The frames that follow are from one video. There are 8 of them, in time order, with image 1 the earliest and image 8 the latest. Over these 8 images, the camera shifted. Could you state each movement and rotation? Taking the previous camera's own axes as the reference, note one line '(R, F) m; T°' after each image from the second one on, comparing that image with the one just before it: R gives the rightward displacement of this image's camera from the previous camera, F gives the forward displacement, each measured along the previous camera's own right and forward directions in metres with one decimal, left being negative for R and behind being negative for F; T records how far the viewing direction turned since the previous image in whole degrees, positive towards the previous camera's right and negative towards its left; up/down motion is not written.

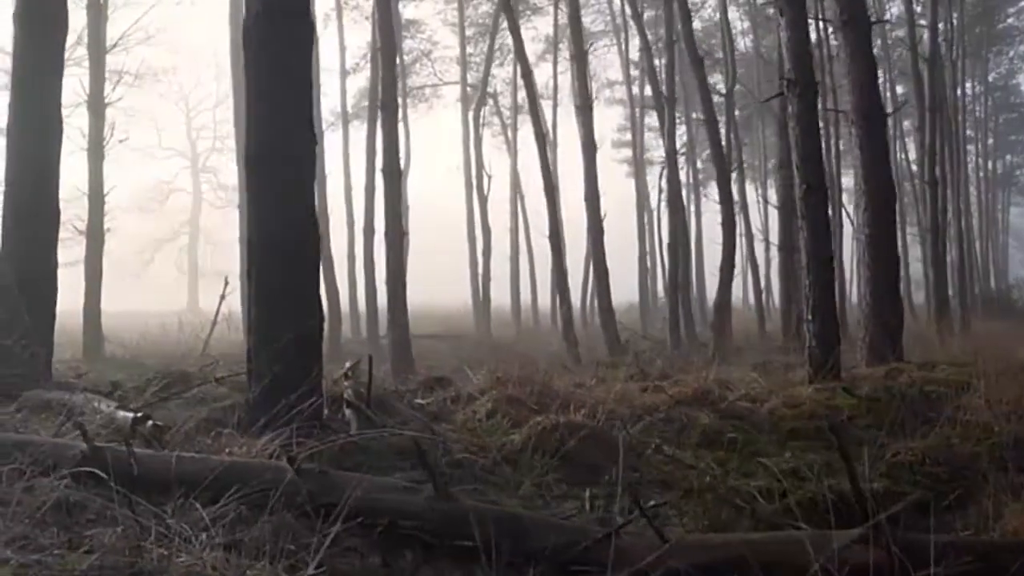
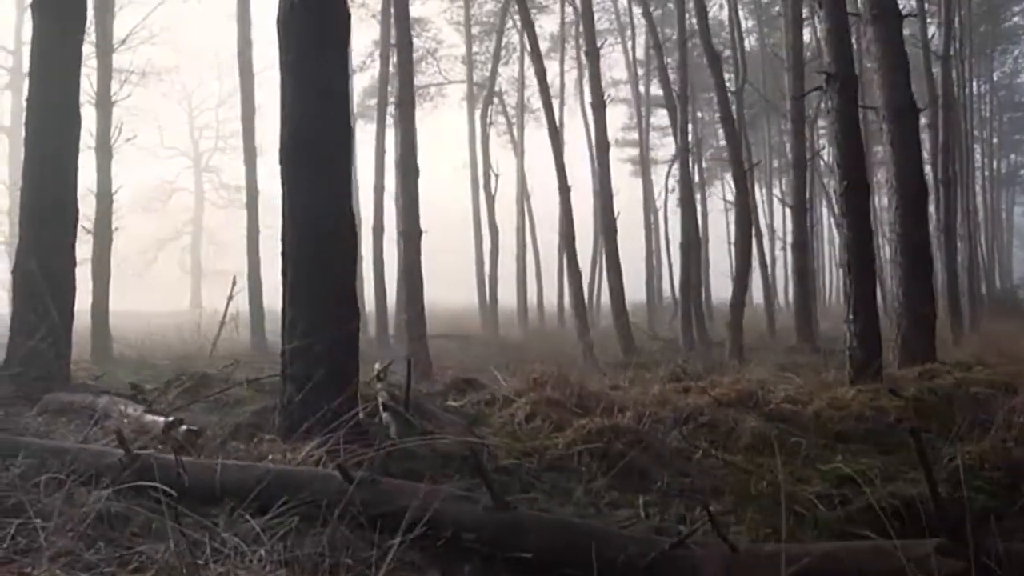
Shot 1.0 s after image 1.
(-0.3, +0.3) m; 0°
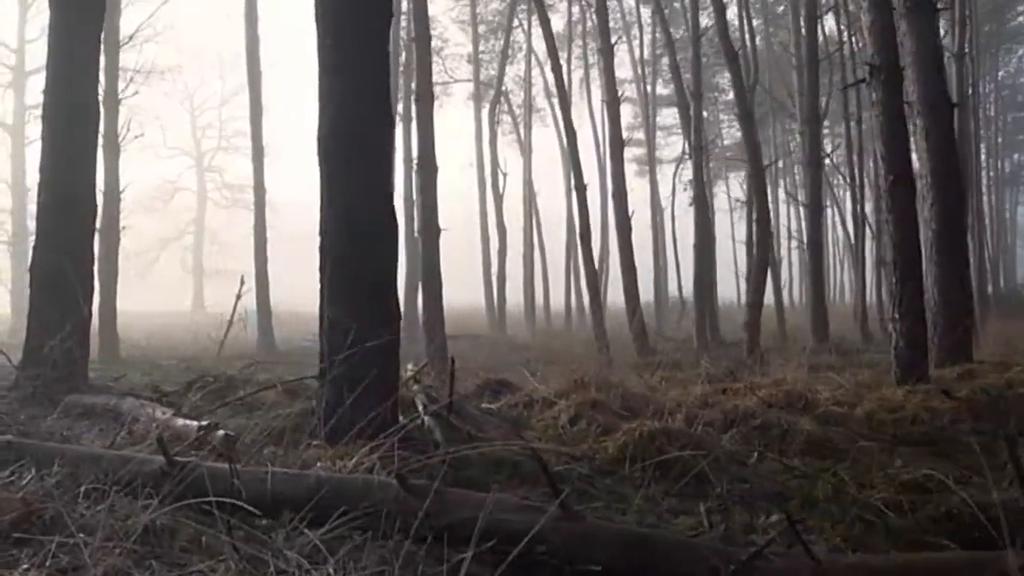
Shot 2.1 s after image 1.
(-0.3, +0.3) m; 0°
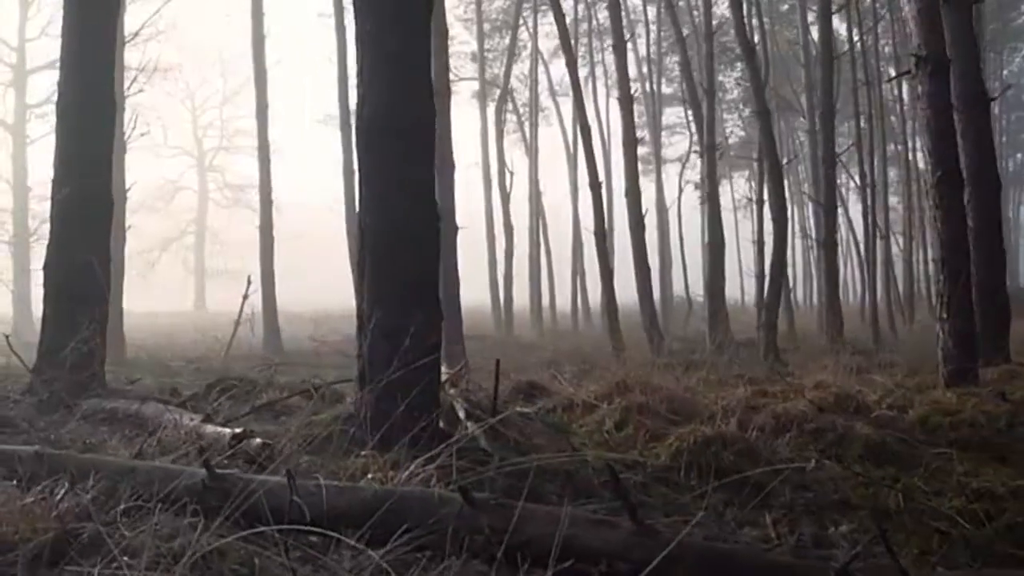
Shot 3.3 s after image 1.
(-0.3, +0.3) m; 0°
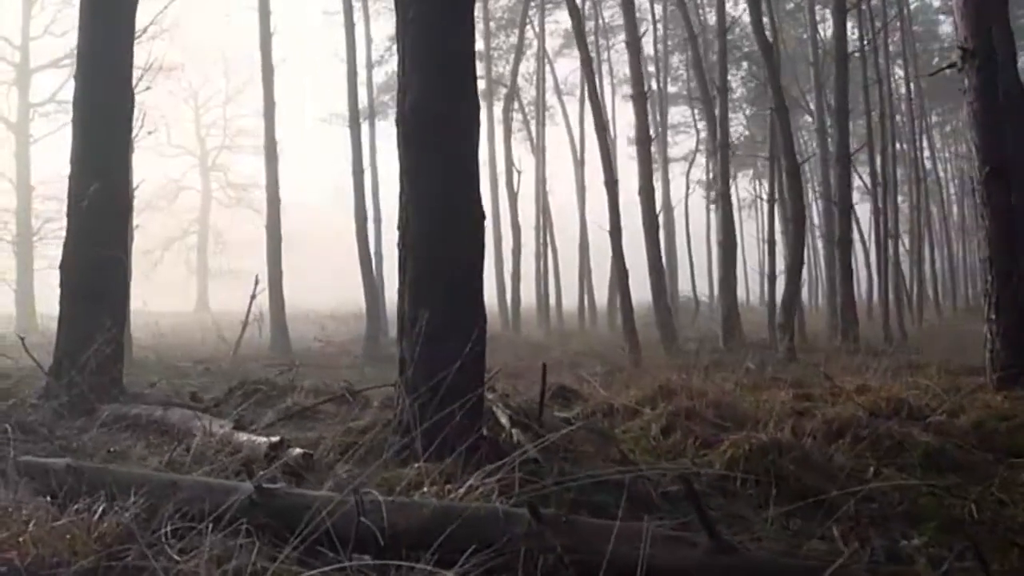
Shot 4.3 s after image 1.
(-0.3, +0.3) m; 0°
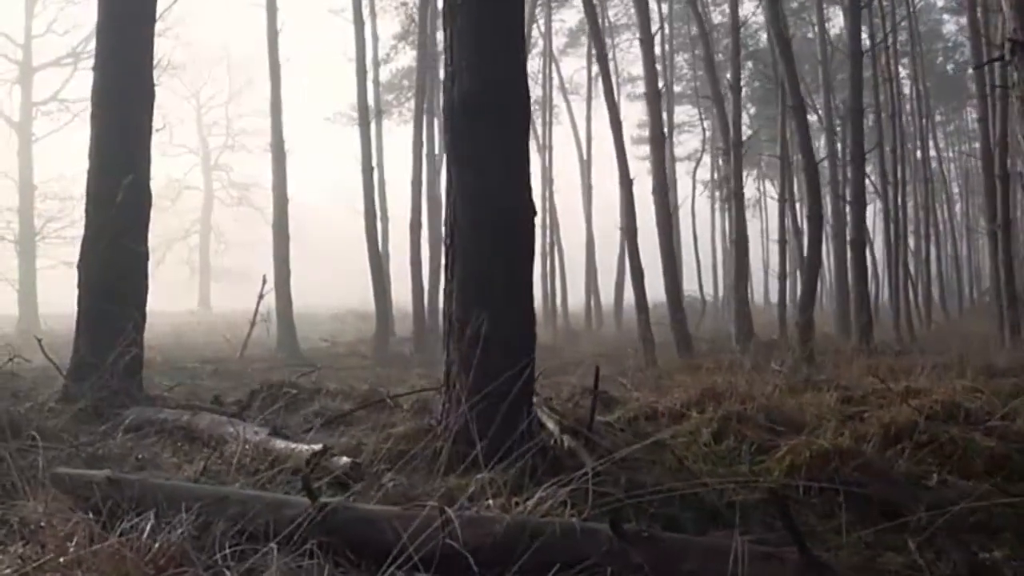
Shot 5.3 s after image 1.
(-0.3, +0.3) m; 0°
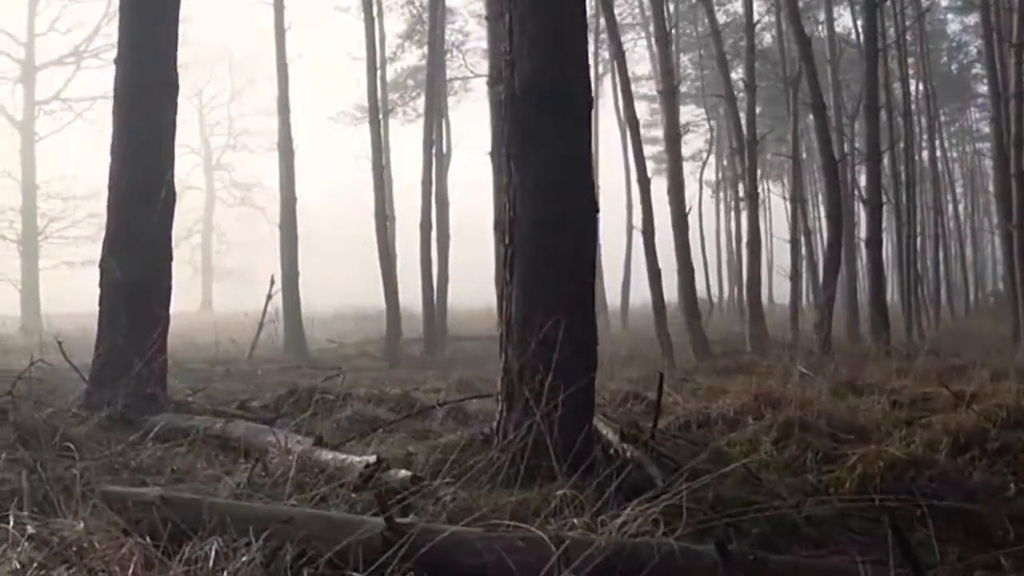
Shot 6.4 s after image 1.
(-0.3, +0.3) m; 0°
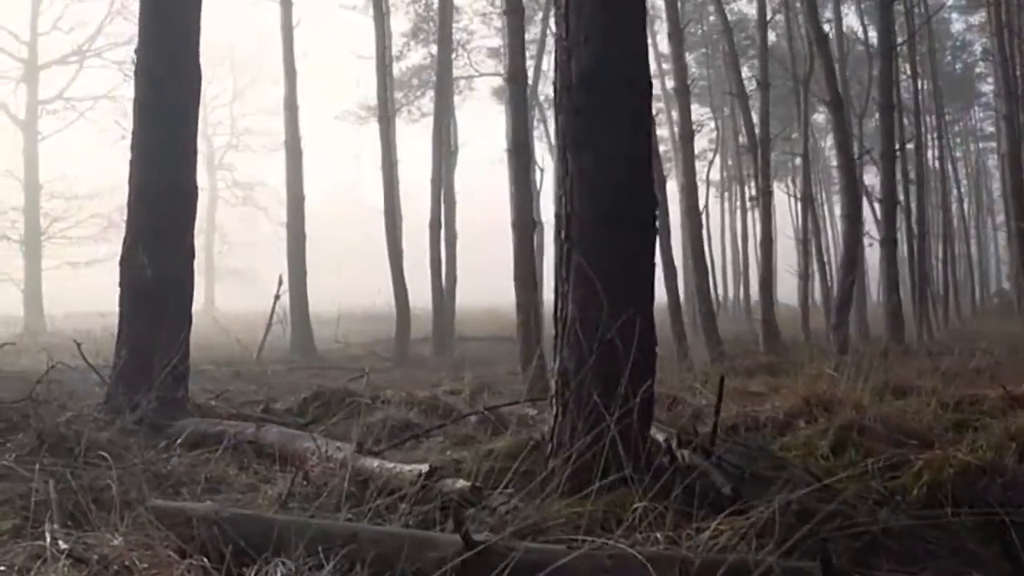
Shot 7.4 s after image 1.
(-0.3, +0.3) m; 0°
